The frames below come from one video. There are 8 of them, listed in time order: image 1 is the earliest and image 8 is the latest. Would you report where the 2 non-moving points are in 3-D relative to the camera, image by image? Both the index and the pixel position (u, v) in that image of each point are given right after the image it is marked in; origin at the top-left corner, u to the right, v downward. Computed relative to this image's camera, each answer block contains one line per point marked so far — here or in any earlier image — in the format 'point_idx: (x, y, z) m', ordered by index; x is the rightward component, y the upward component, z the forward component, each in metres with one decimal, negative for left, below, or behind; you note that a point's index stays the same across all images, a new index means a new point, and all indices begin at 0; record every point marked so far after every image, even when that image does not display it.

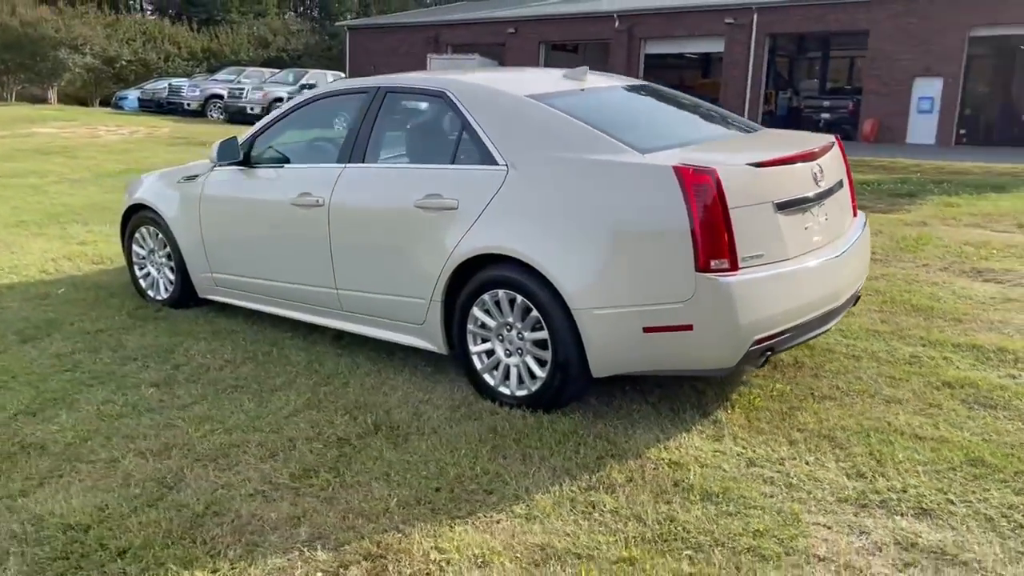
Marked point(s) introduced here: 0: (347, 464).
0: (-0.6, -0.7, +3.4) m
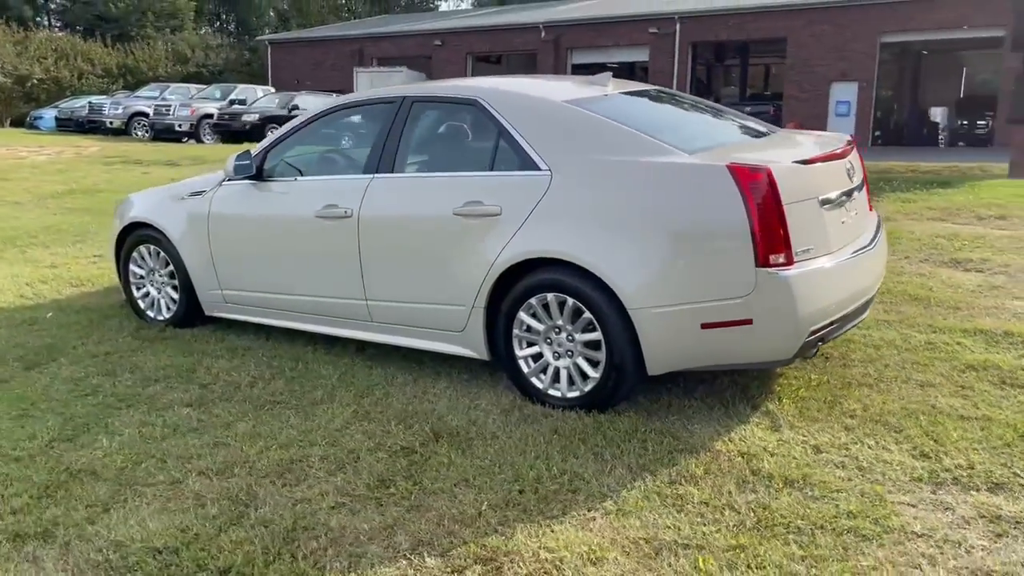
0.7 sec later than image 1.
0: (-0.3, -0.7, +3.4) m
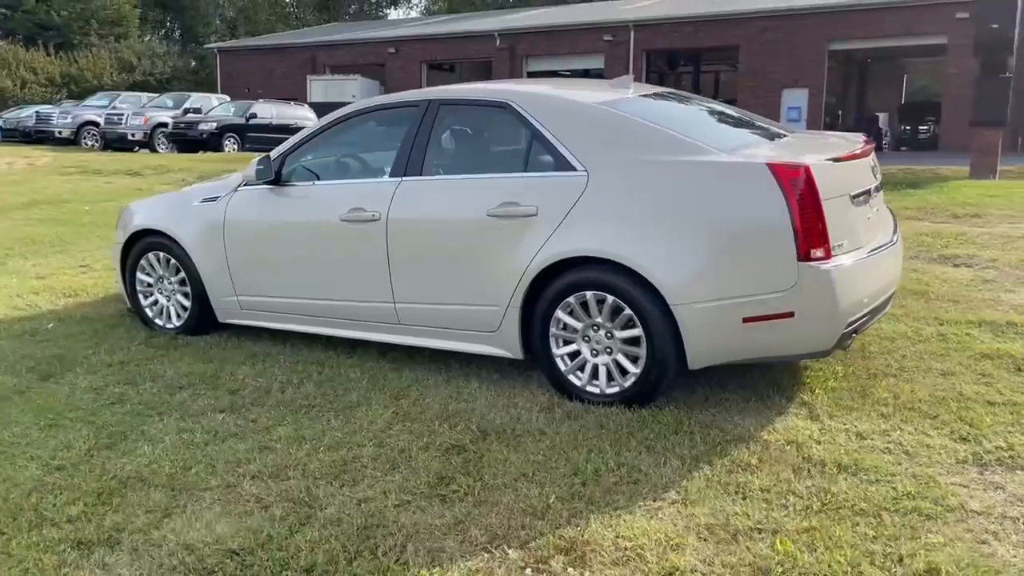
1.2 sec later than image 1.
0: (-0.1, -0.7, +3.4) m
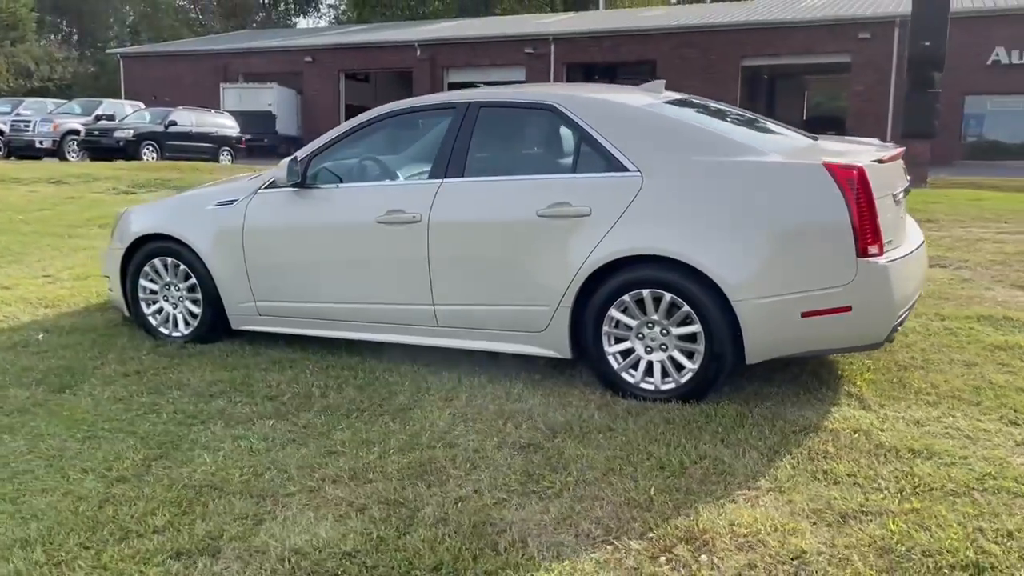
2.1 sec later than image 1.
0: (+0.2, -0.7, +3.5) m
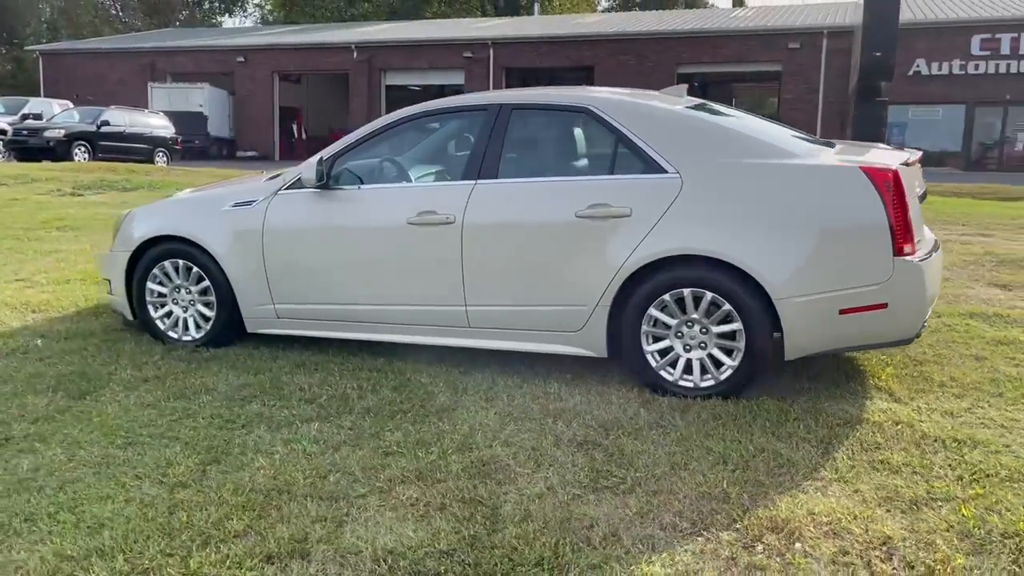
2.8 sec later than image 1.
0: (+0.5, -0.7, +3.5) m
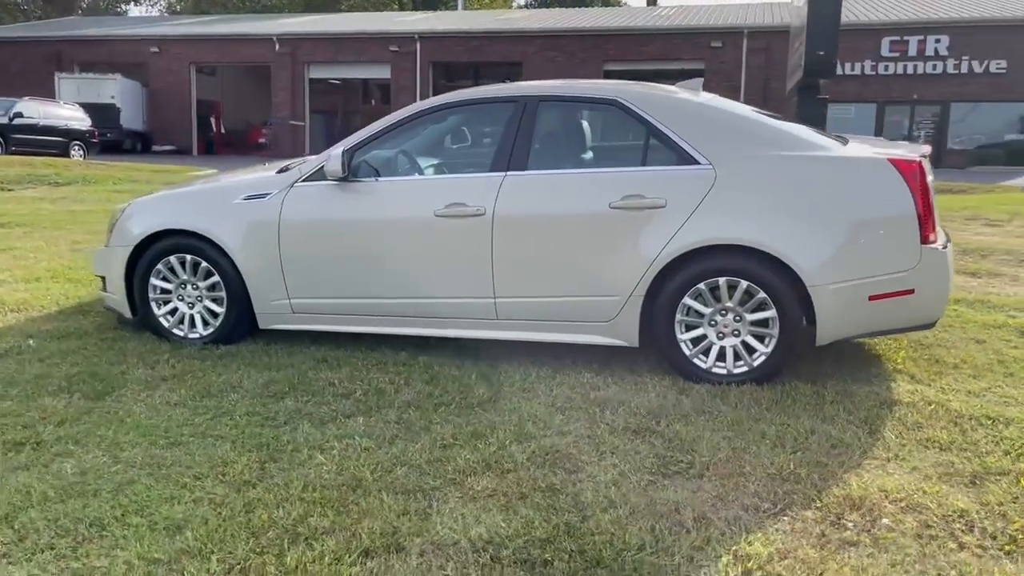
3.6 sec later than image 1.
0: (+0.7, -0.6, +3.6) m
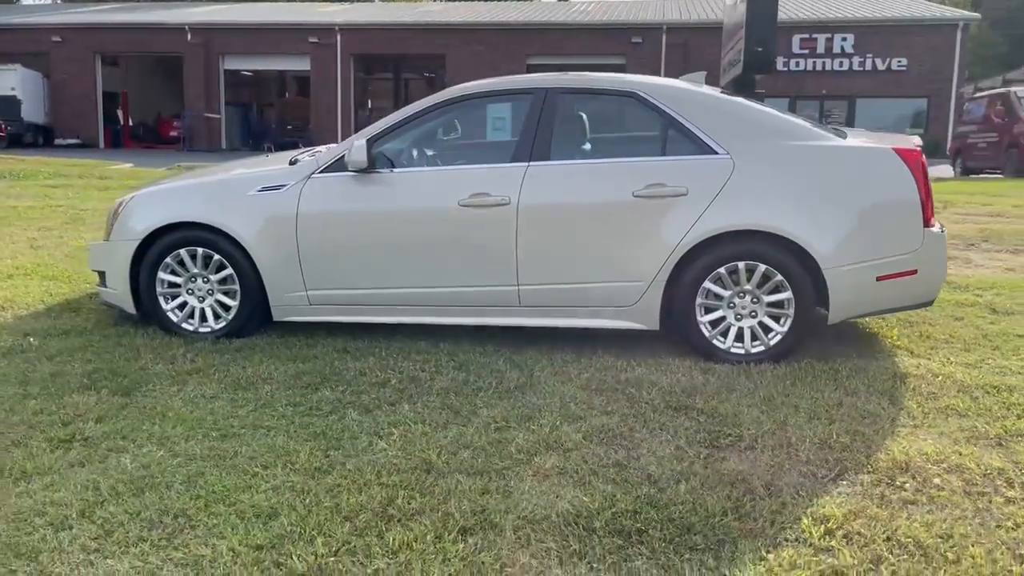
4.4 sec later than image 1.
0: (+0.9, -0.6, +3.8) m
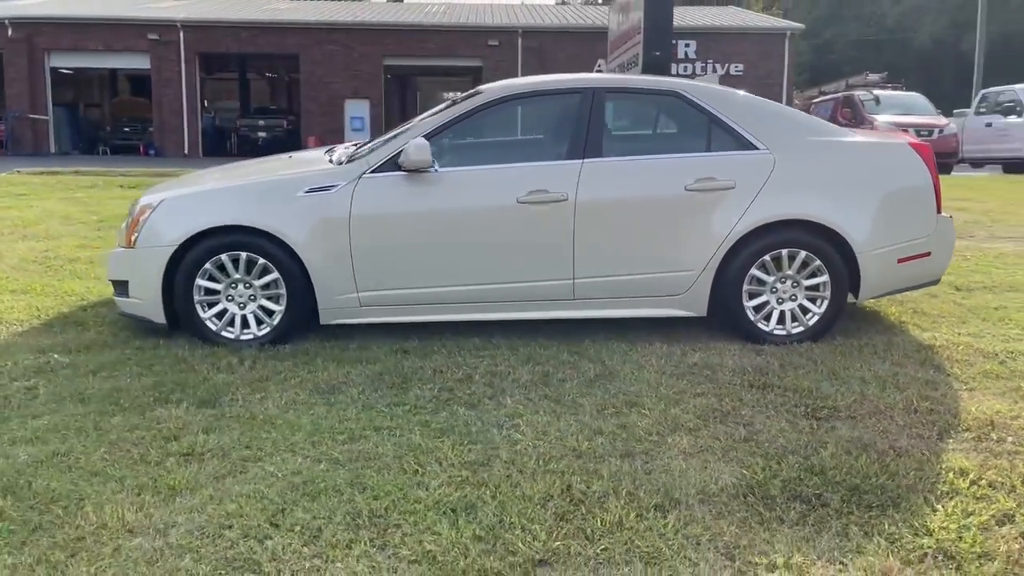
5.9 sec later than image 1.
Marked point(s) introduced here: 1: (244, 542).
0: (+1.4, -0.5, +4.1) m
1: (-0.9, -0.8, +2.8) m
